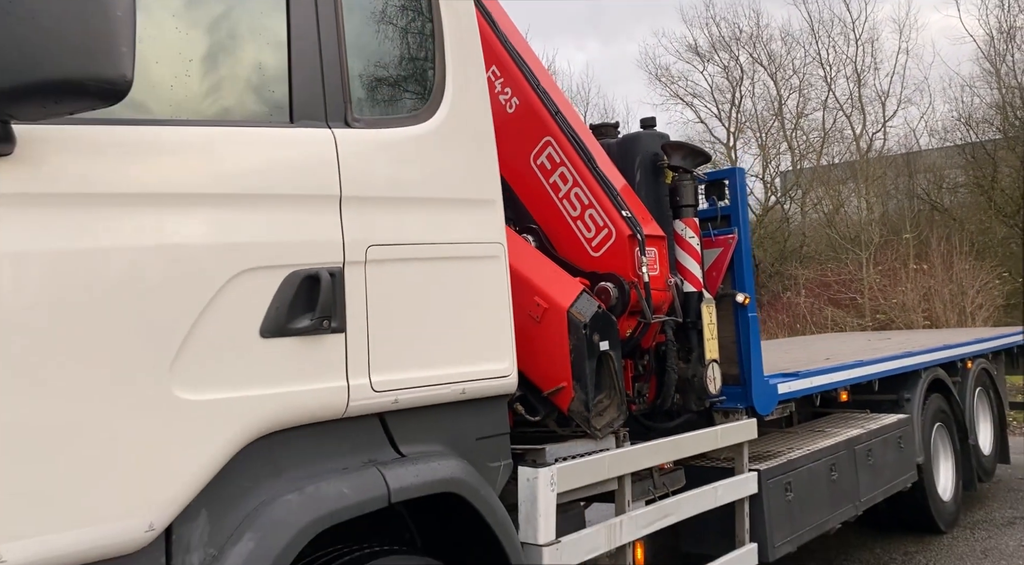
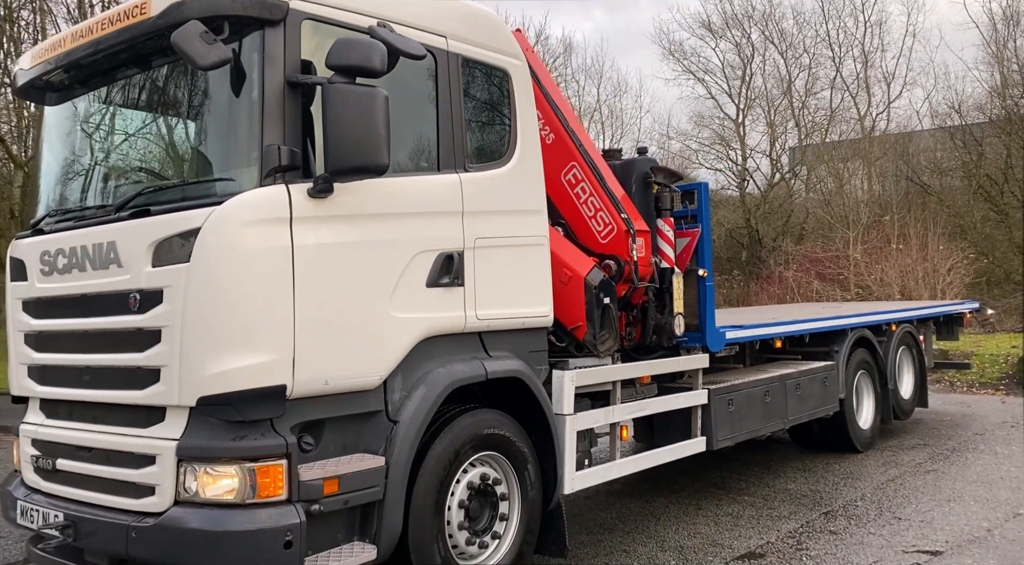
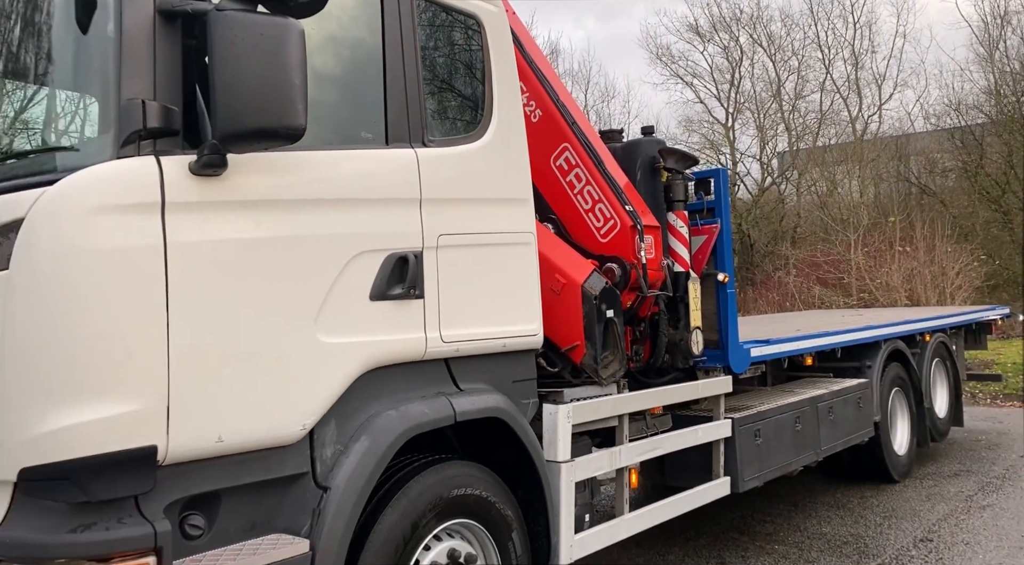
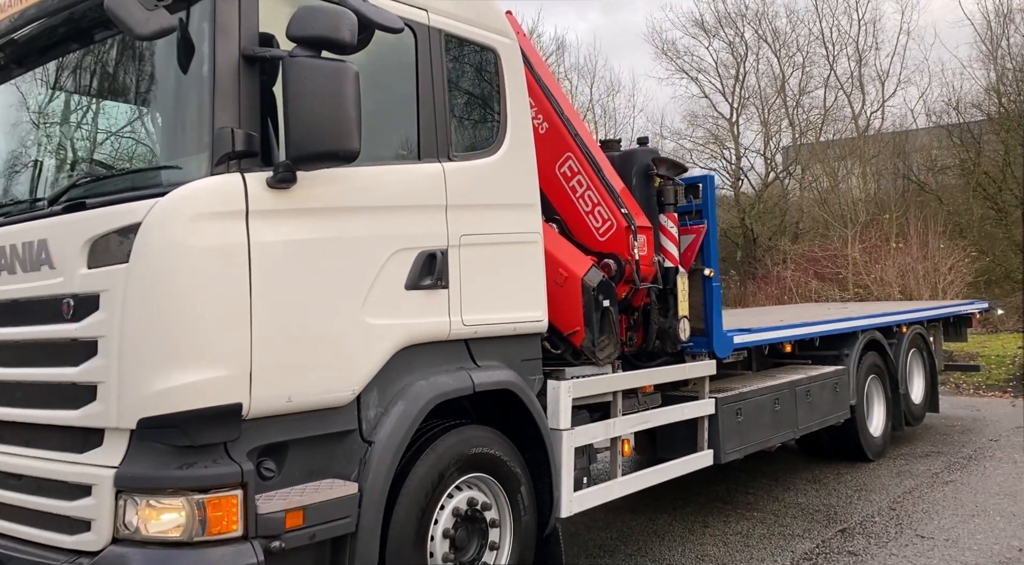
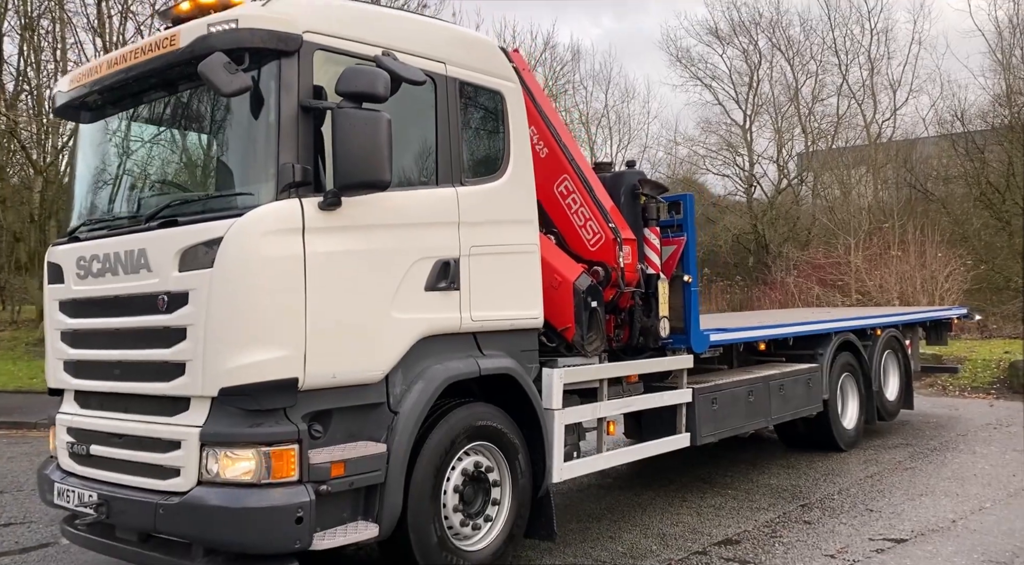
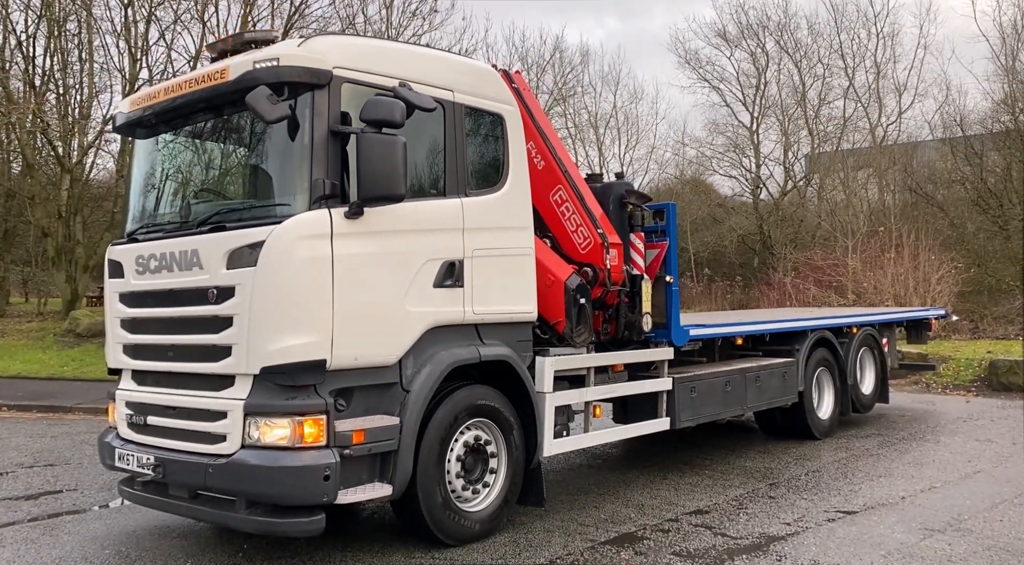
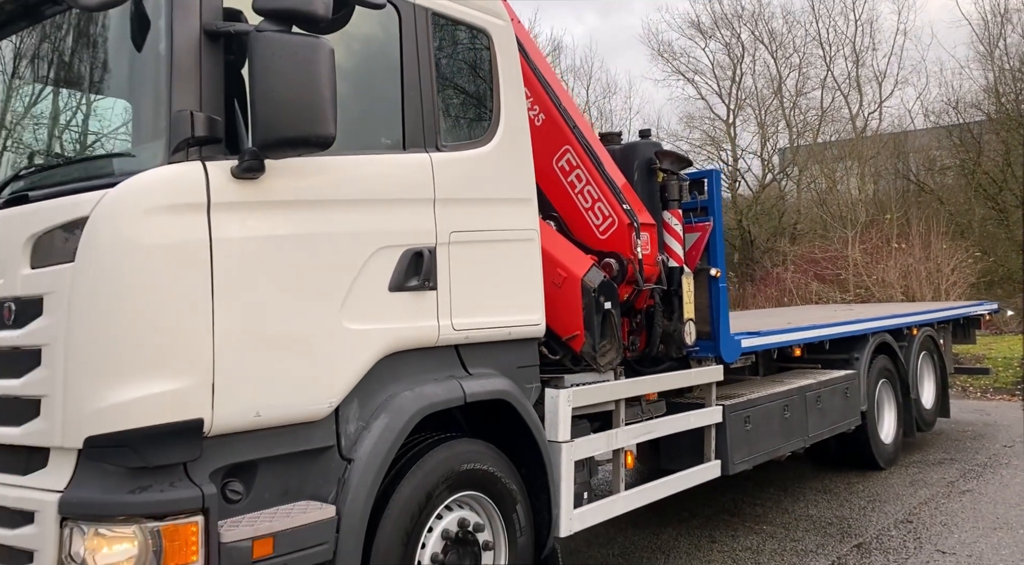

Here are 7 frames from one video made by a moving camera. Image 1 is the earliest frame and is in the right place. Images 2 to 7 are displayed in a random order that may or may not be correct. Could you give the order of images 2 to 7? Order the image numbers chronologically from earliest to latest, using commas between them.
3, 7, 4, 2, 5, 6
